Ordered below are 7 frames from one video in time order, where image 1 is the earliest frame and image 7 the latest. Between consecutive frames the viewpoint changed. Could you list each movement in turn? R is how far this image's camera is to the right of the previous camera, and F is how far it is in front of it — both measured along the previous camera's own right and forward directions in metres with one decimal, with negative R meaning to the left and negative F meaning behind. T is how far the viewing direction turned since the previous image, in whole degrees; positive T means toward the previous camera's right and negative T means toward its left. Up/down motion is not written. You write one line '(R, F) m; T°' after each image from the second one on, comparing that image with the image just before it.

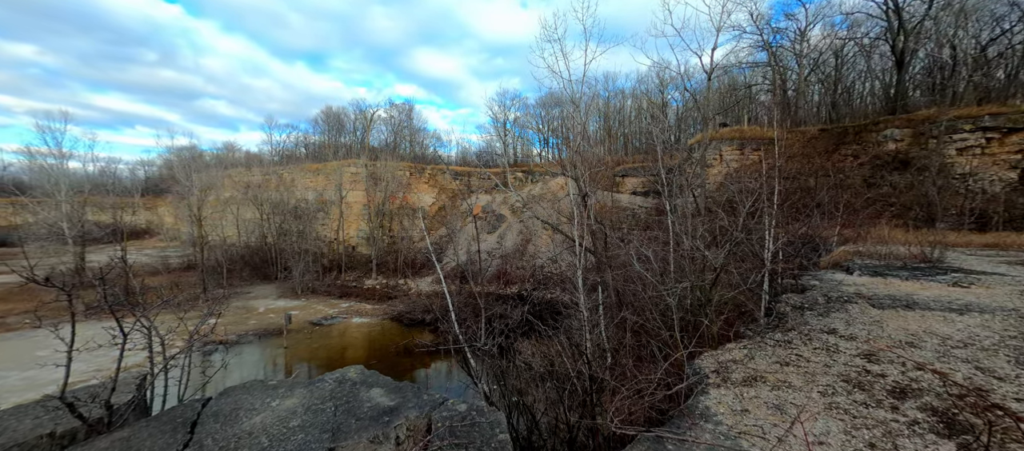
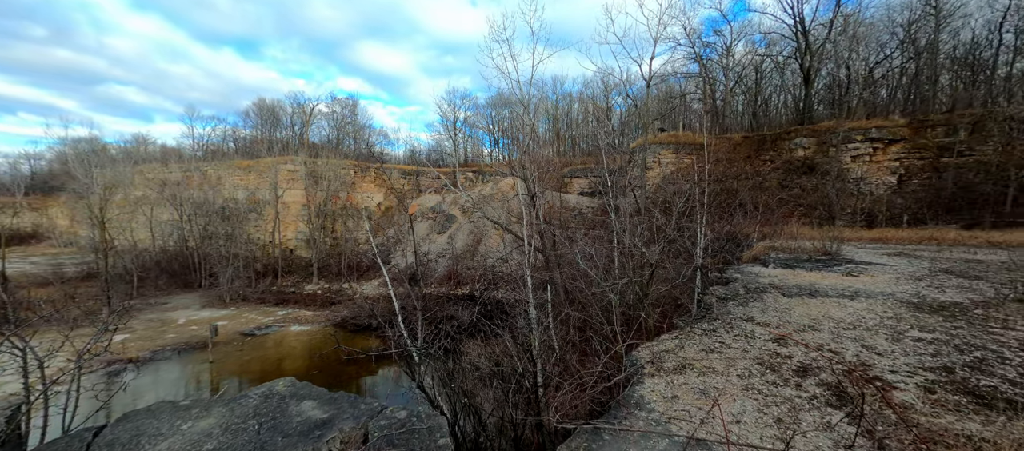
(0.0, -0.2) m; +7°
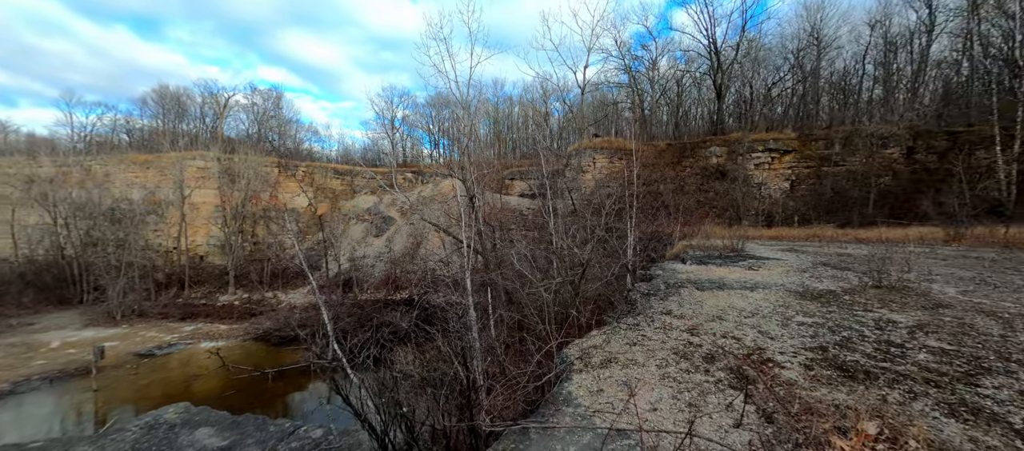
(0.0, -0.1) m; +9°
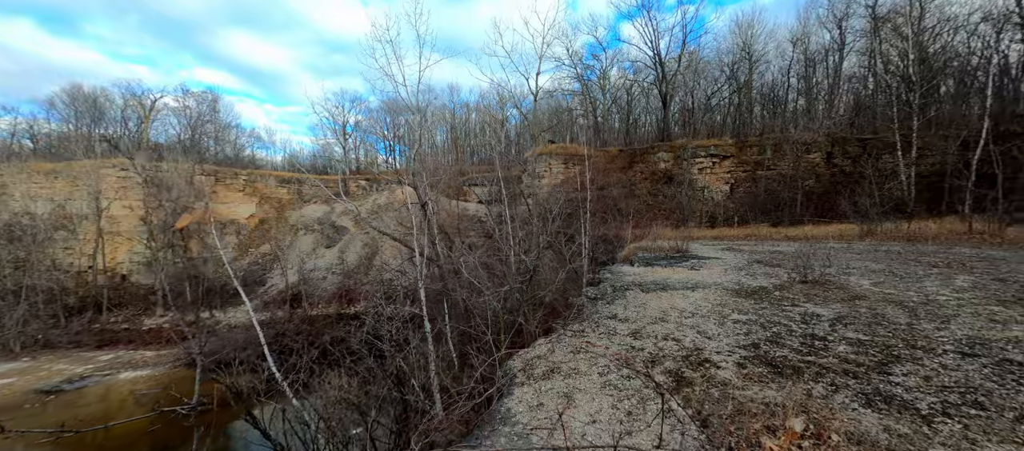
(+0.1, +0.1) m; +6°
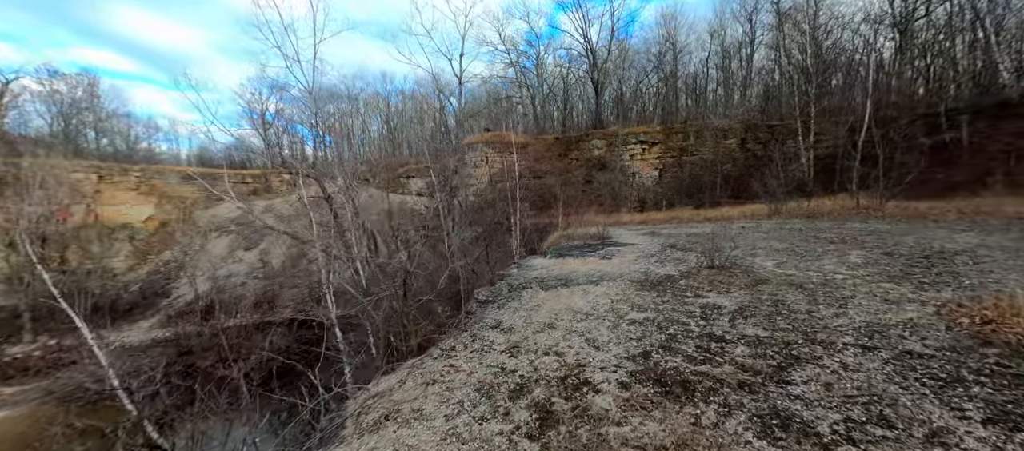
(+0.5, +0.5) m; +8°
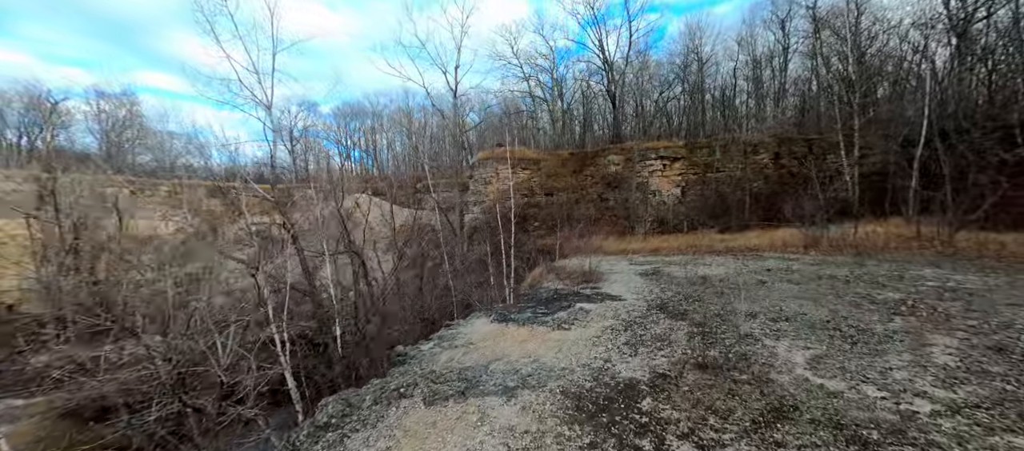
(+0.7, +1.0) m; -4°
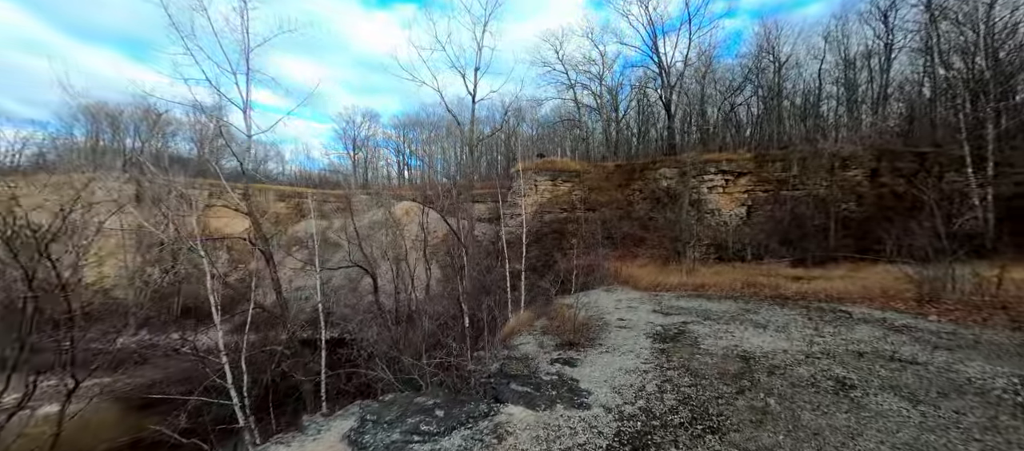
(+0.9, +1.3) m; -9°
